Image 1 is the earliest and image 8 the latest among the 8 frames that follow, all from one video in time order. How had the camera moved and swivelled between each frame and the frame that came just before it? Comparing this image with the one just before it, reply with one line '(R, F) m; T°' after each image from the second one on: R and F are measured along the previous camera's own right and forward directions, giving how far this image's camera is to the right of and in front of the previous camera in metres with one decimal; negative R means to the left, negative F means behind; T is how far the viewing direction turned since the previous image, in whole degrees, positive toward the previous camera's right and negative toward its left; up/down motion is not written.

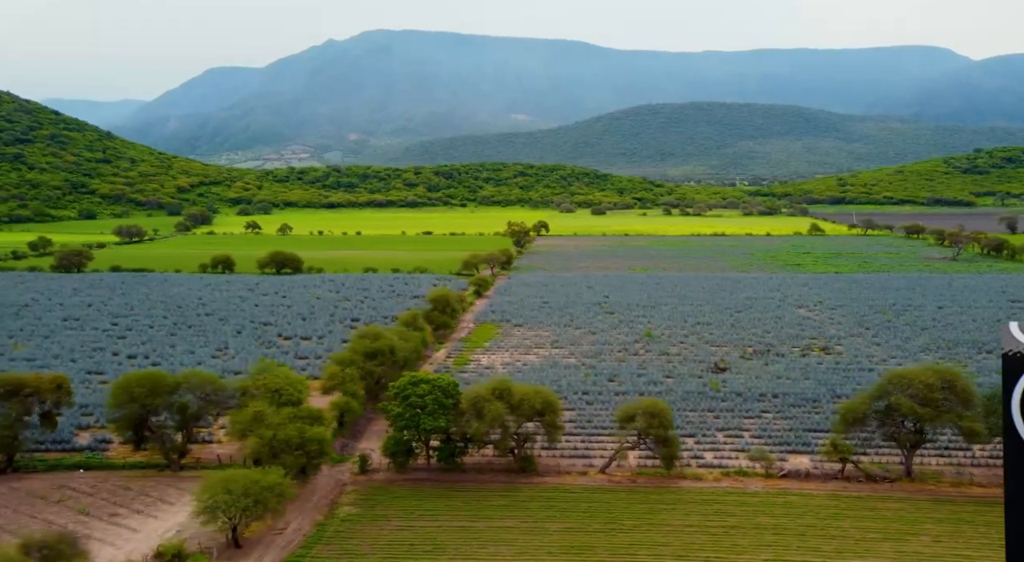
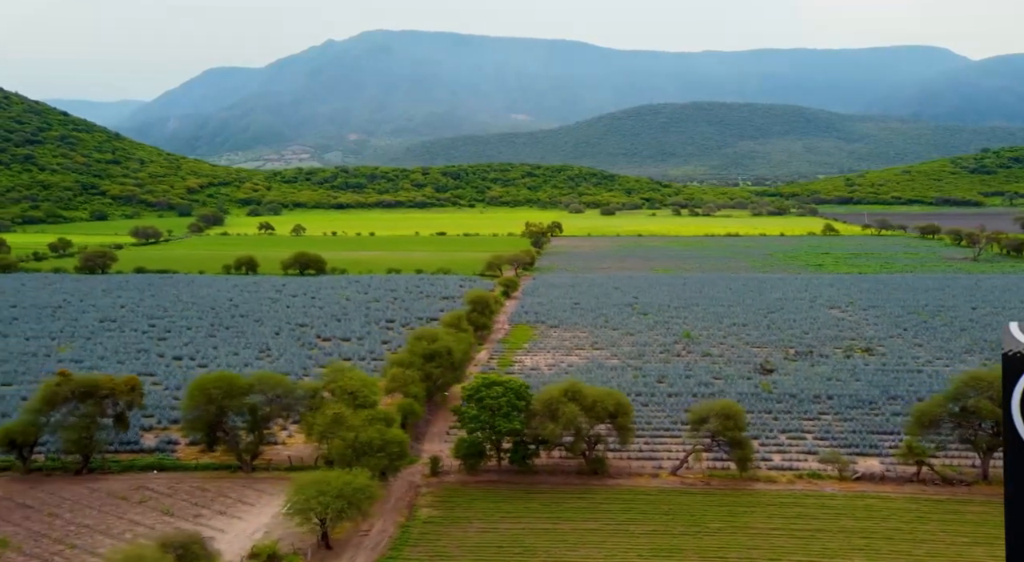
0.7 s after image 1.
(-2.4, 0.0) m; -1°
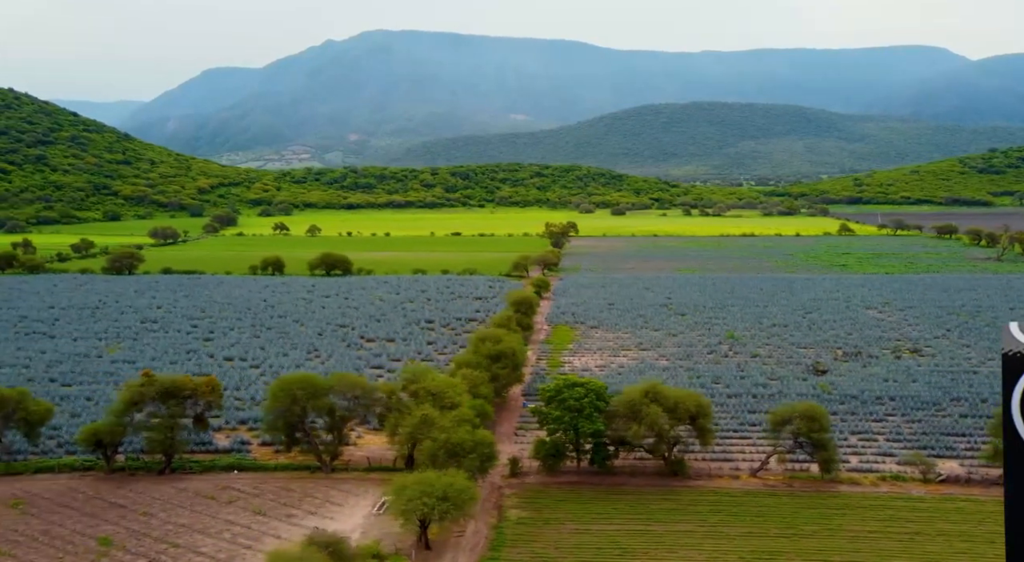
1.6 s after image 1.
(-2.6, 0.0) m; -1°
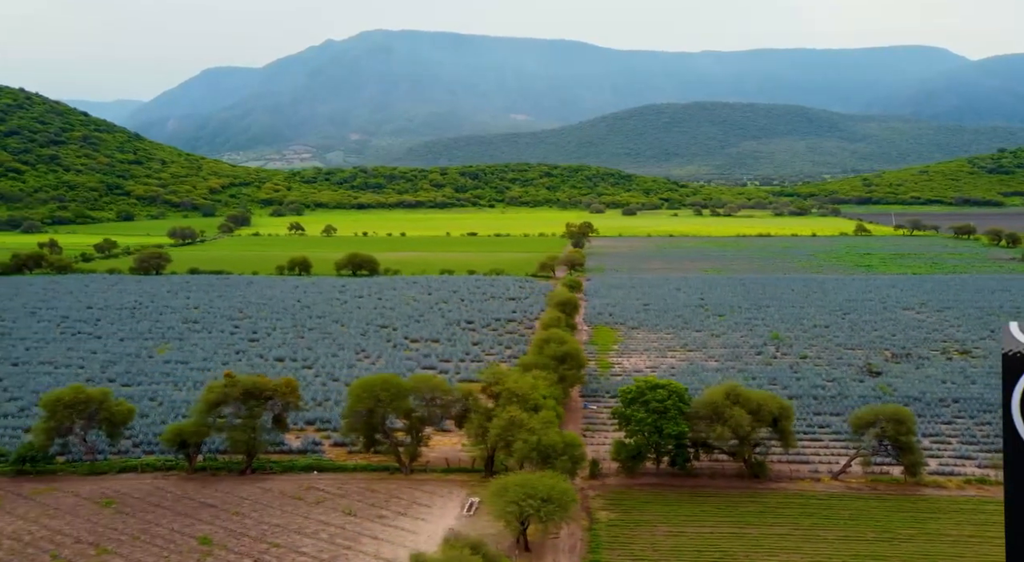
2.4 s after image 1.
(-2.6, 0.0) m; -1°
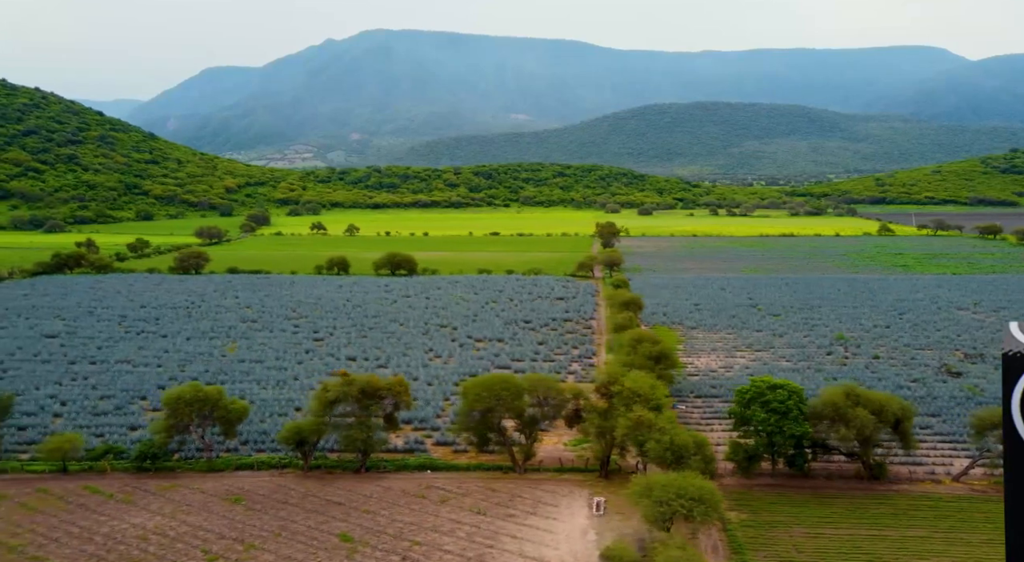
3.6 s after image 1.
(-3.8, 0.0) m; -1°
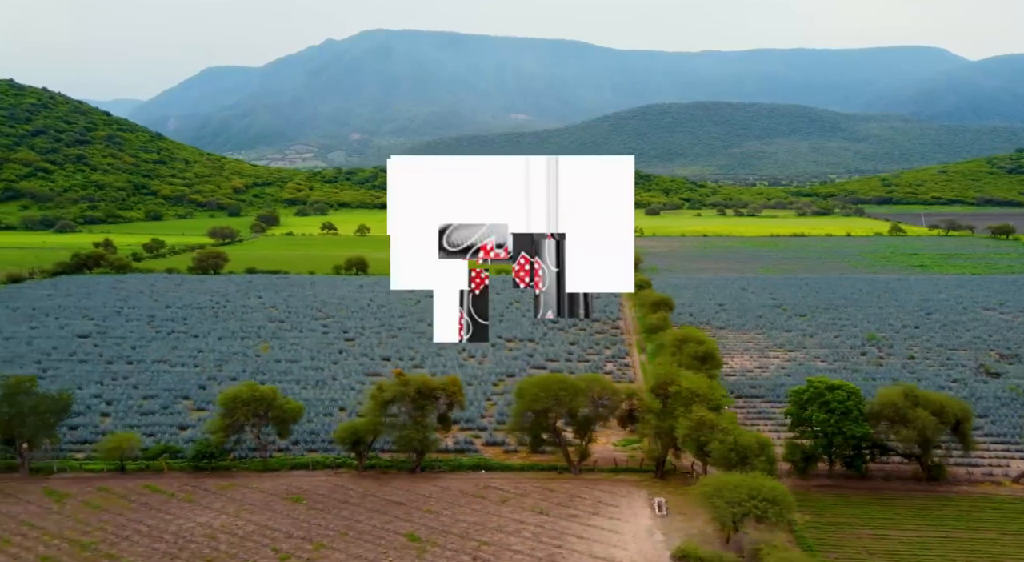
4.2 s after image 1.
(-1.8, 0.0) m; -1°
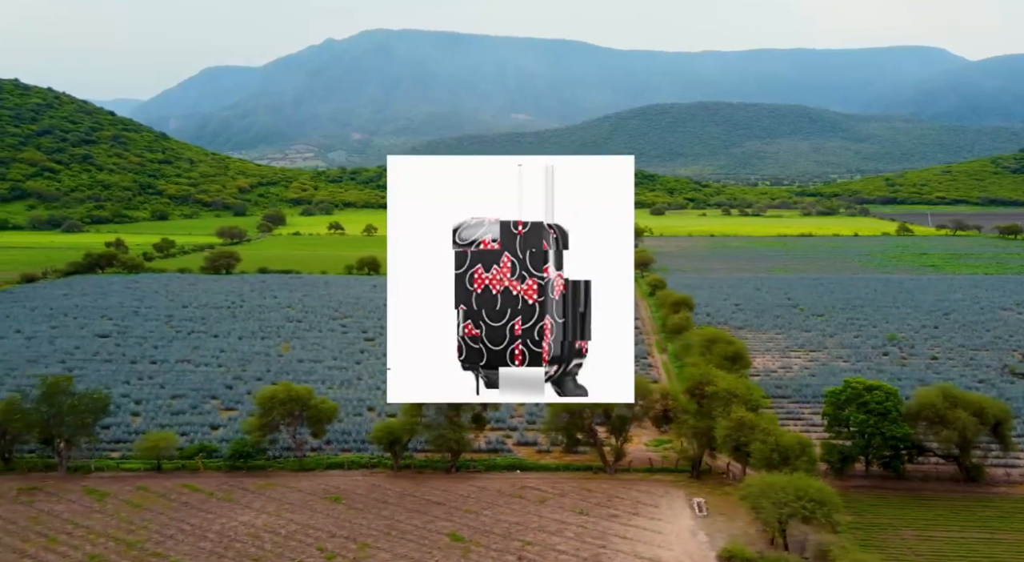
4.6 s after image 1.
(-1.2, 0.0) m; 0°
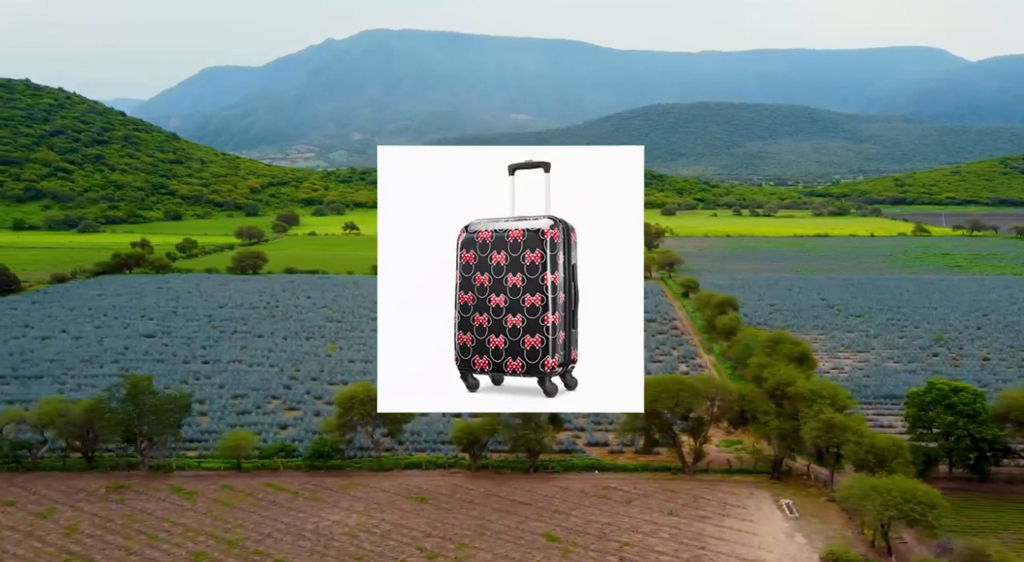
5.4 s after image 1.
(-2.6, 0.0) m; -1°
